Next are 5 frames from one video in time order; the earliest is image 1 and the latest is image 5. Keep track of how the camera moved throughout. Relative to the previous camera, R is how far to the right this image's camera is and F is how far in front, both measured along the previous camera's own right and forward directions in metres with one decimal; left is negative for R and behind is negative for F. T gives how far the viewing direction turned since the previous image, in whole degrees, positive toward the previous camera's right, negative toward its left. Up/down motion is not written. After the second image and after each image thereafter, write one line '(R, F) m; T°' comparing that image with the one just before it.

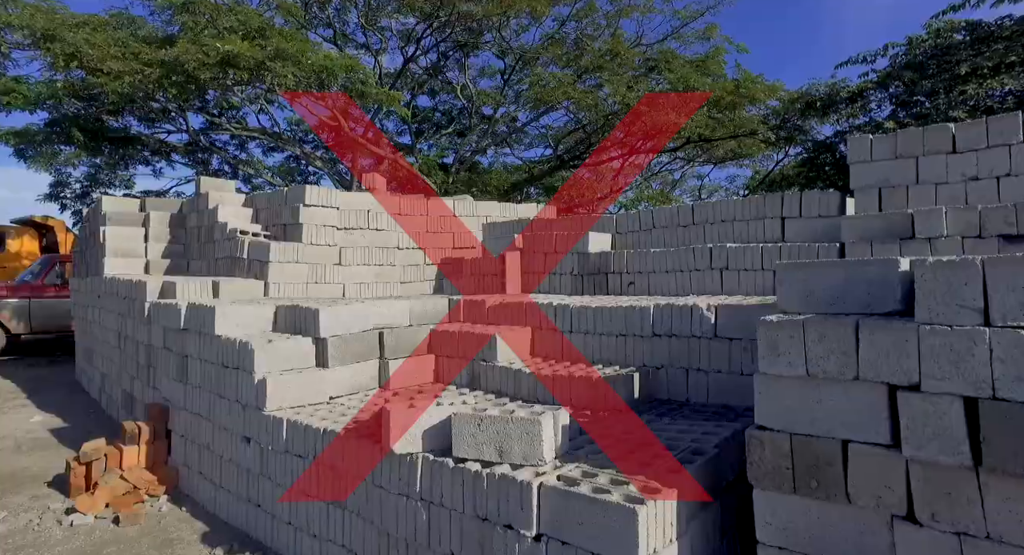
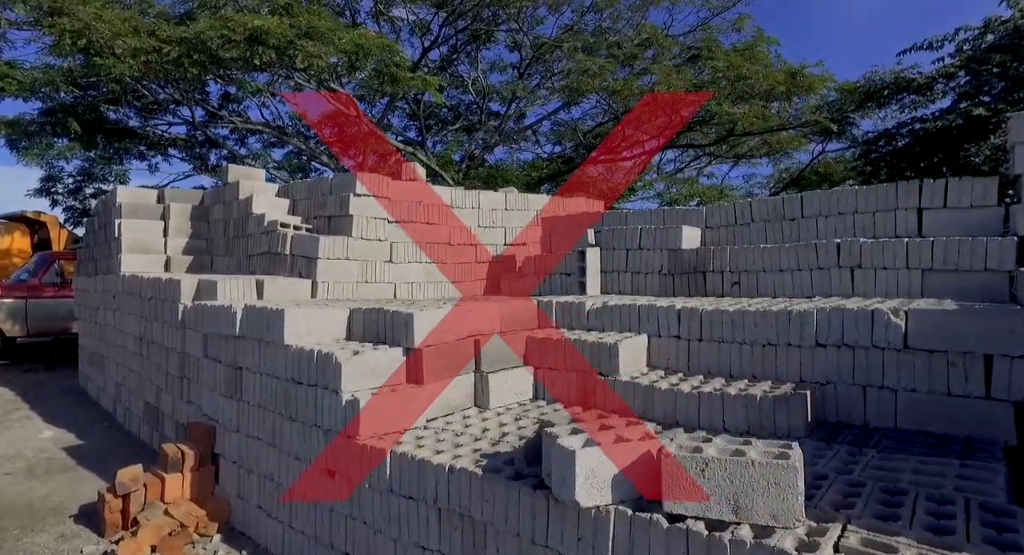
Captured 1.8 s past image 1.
(-1.0, +0.7) m; +1°
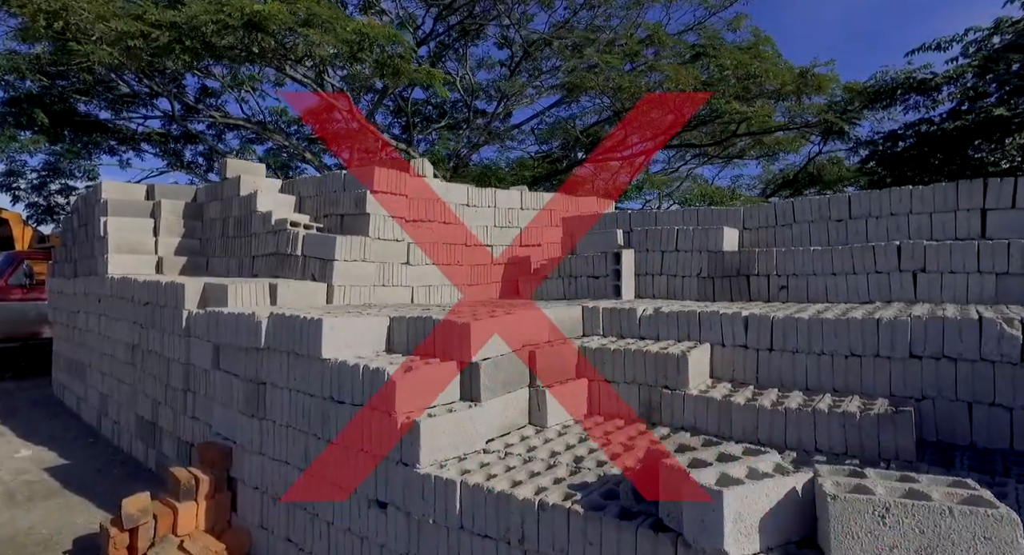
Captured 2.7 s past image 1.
(-0.6, +0.4) m; +2°
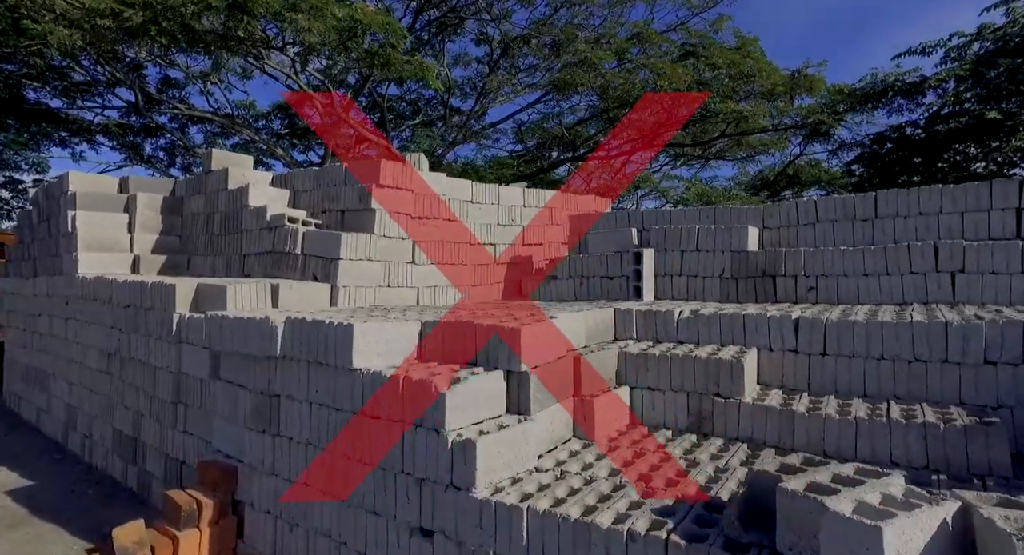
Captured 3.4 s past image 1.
(-0.5, +0.3) m; +3°
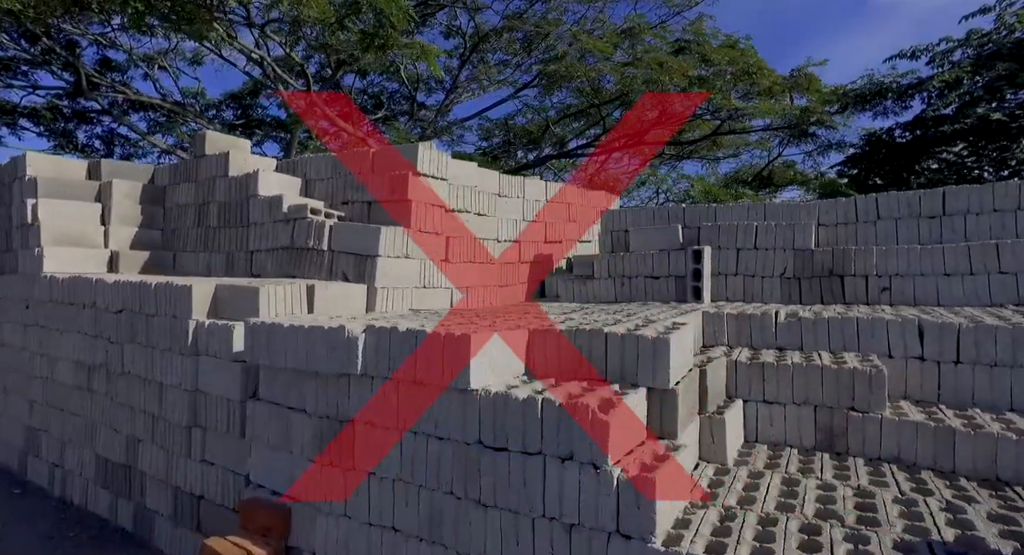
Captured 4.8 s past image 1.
(-0.9, +0.6) m; +5°
